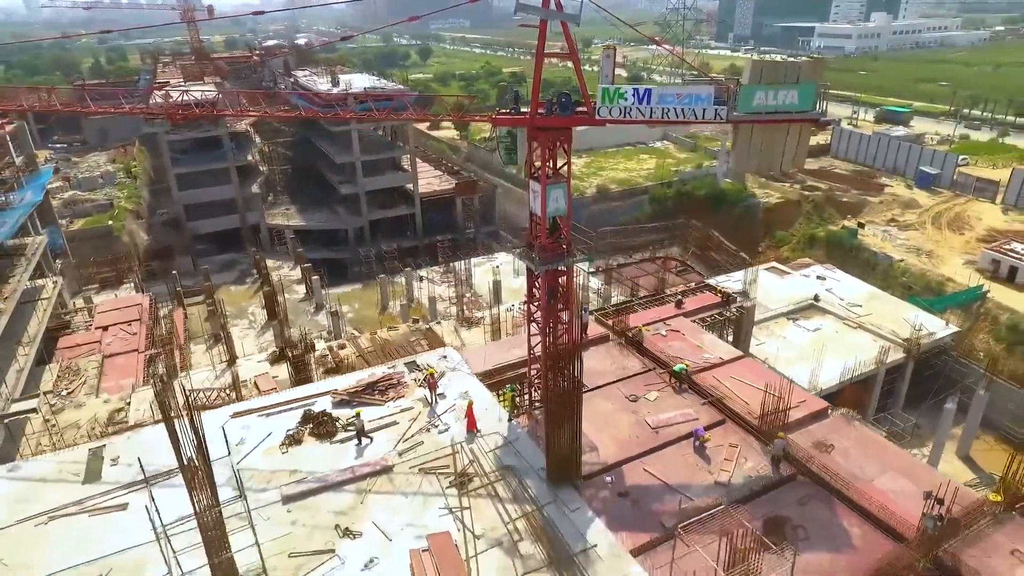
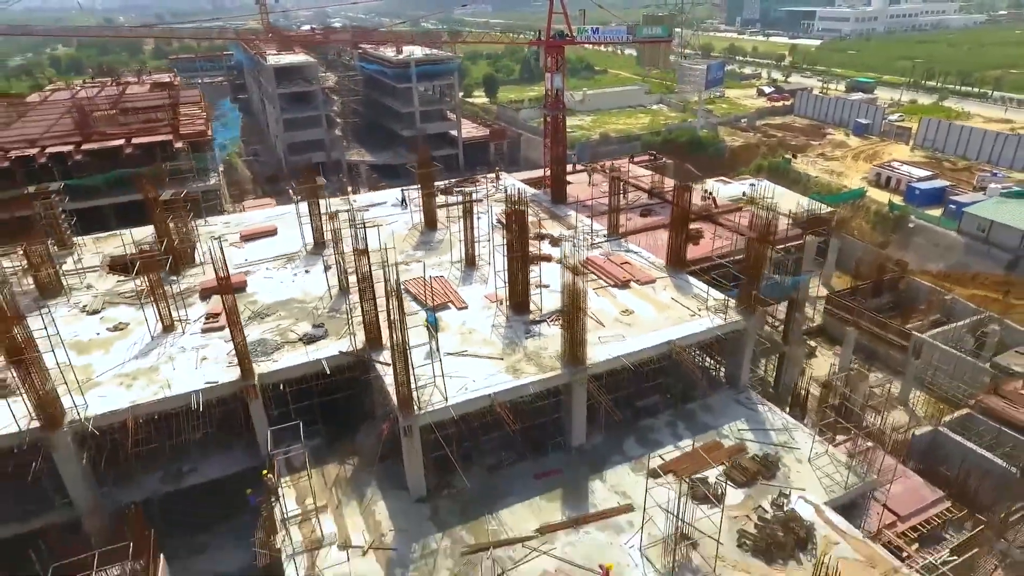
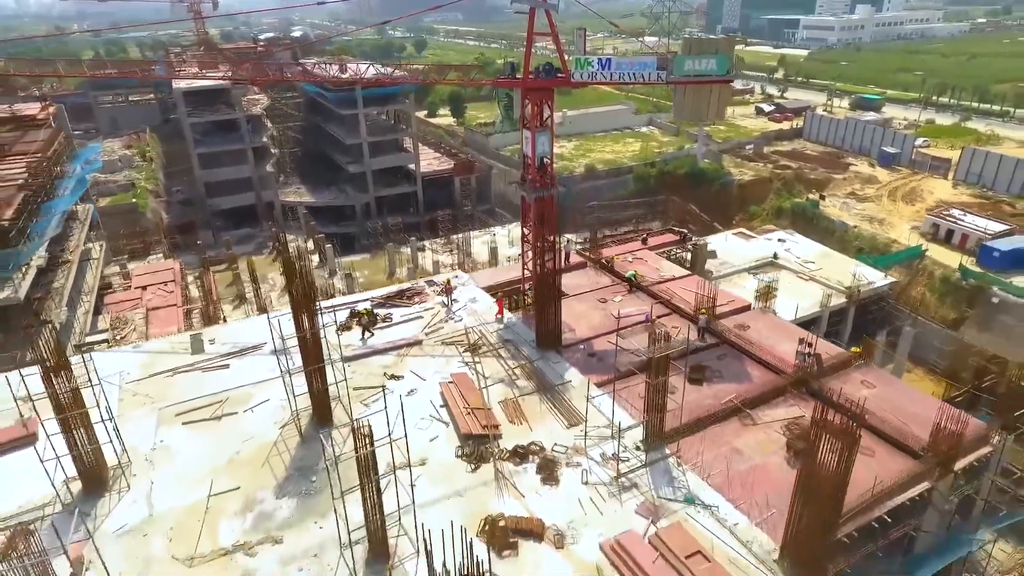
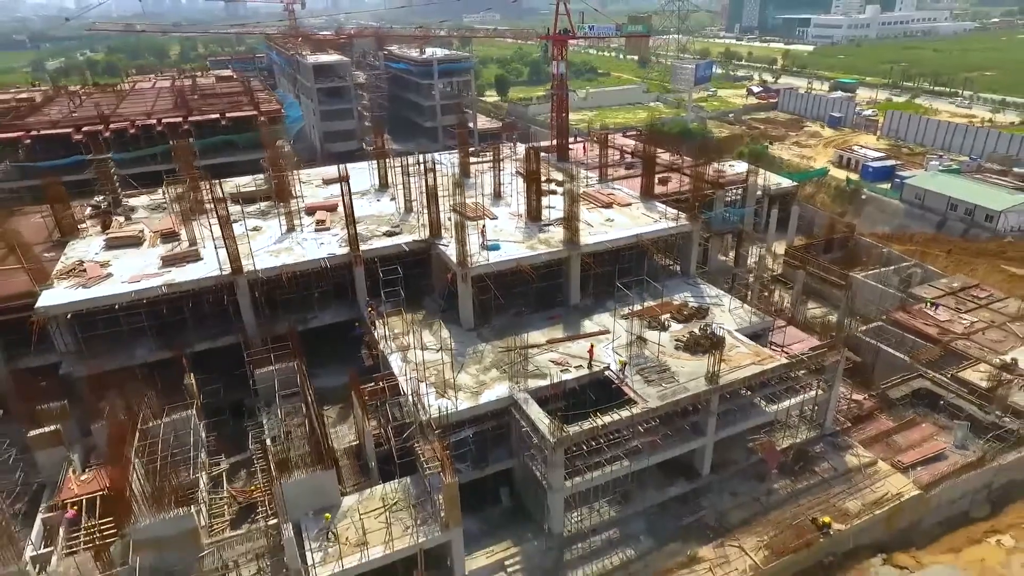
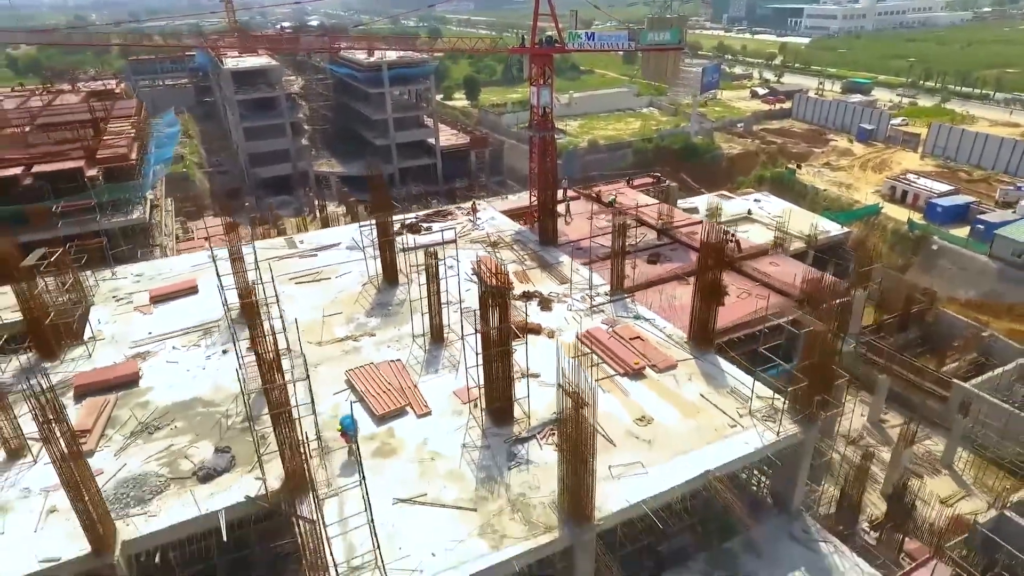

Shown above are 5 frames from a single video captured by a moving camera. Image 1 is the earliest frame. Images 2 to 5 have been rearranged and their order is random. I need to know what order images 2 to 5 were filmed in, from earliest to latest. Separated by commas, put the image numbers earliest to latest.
3, 5, 2, 4
